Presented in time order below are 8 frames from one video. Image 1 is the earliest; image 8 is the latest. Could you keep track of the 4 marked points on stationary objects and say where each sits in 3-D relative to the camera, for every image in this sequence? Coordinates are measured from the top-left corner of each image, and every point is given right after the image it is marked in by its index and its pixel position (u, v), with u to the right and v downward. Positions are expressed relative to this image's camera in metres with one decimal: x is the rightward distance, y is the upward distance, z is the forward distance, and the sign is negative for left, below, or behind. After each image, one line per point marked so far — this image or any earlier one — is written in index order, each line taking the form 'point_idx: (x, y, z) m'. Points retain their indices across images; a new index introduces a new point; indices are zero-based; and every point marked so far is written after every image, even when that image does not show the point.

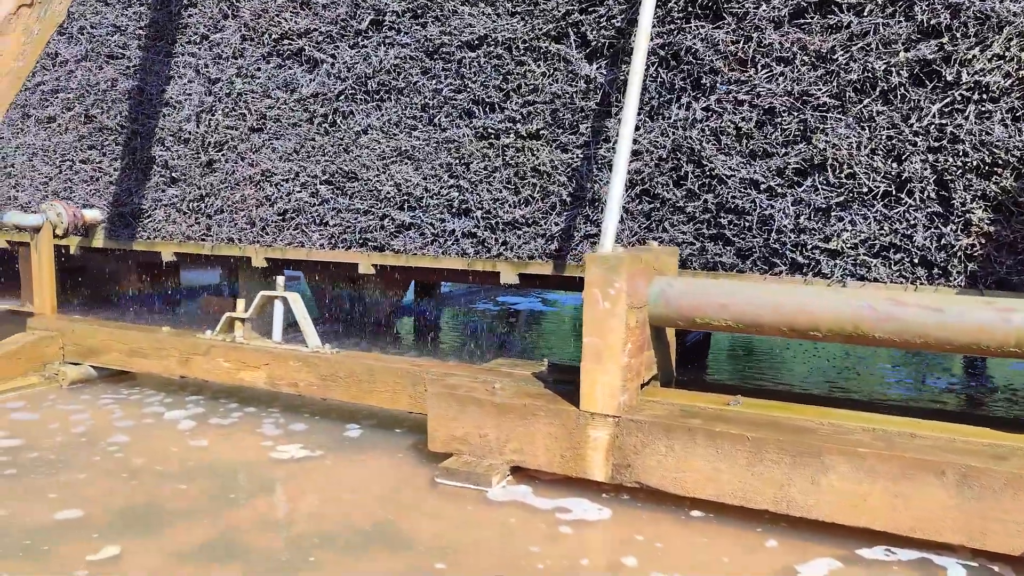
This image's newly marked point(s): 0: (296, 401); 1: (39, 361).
0: (-1.2, -0.6, +4.2) m
1: (-2.7, -0.4, +4.4) m
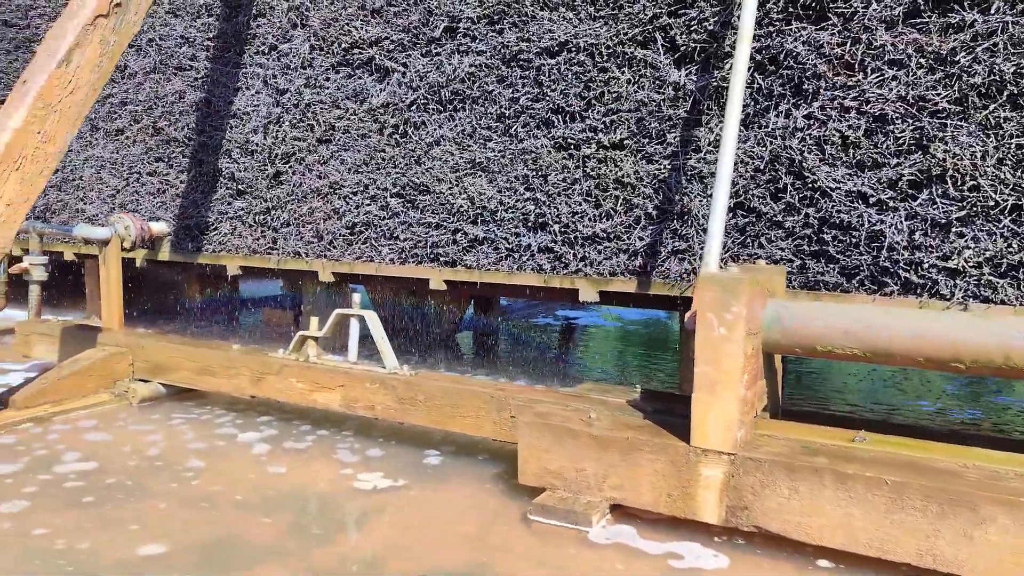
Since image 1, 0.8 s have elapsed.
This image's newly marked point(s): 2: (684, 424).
0: (-0.7, -0.7, +4.0) m
1: (-2.3, -0.5, +4.3) m
2: (+0.7, -0.5, +2.9) m
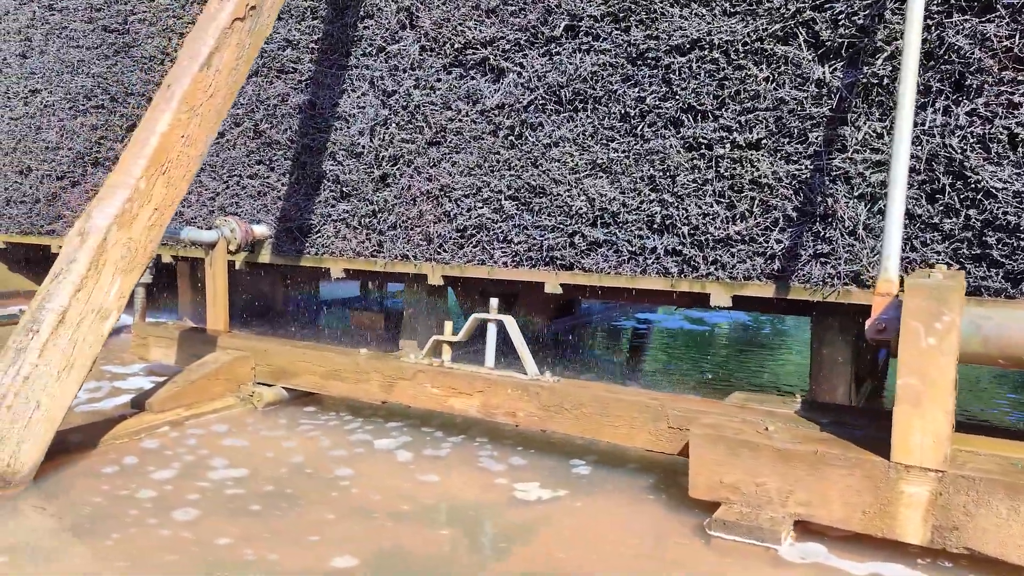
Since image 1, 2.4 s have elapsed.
0: (0.0, -0.7, +3.9) m
1: (-1.6, -0.5, +4.3) m
2: (+1.3, -0.5, +2.7) m
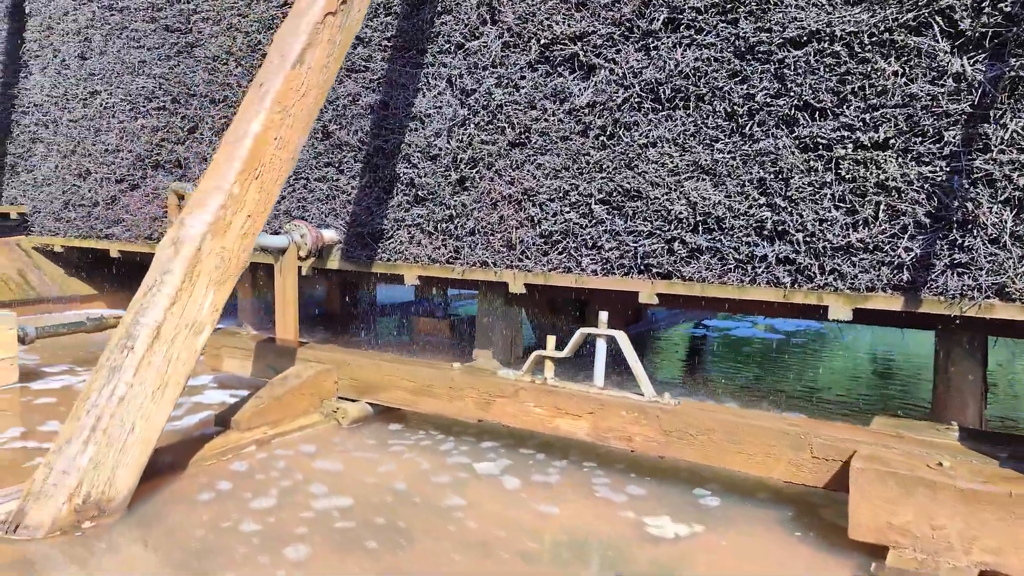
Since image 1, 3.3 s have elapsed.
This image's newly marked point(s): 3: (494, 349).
0: (+0.5, -0.8, +3.7) m
1: (-1.0, -0.6, +4.0) m
2: (+1.8, -0.6, +2.4) m
3: (-0.1, -0.5, +5.5) m
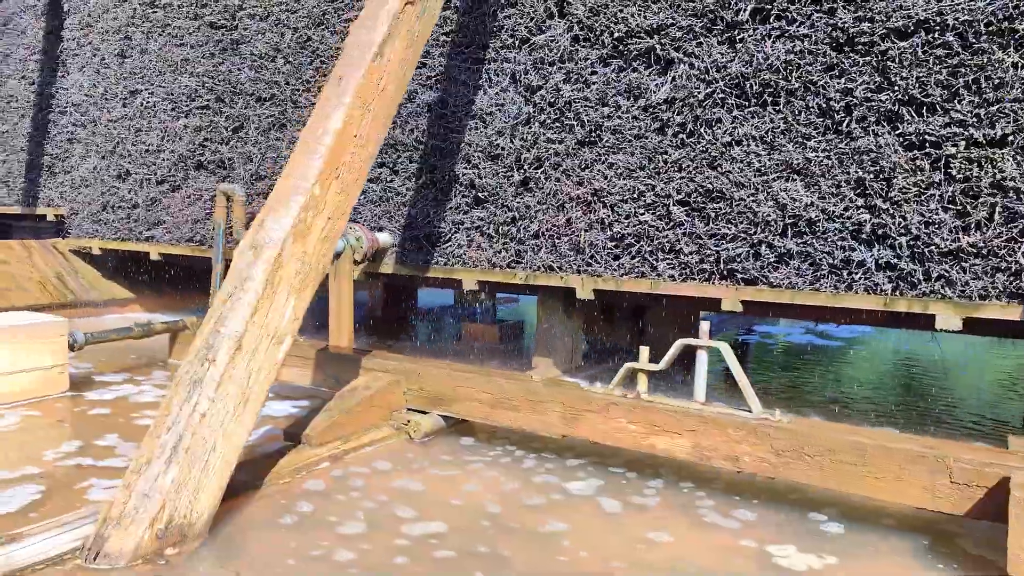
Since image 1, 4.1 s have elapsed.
0: (+0.9, -0.8, +3.4) m
1: (-0.6, -0.6, +3.8) m
2: (+2.1, -0.6, +2.2) m
3: (+0.3, -0.5, +5.3) m
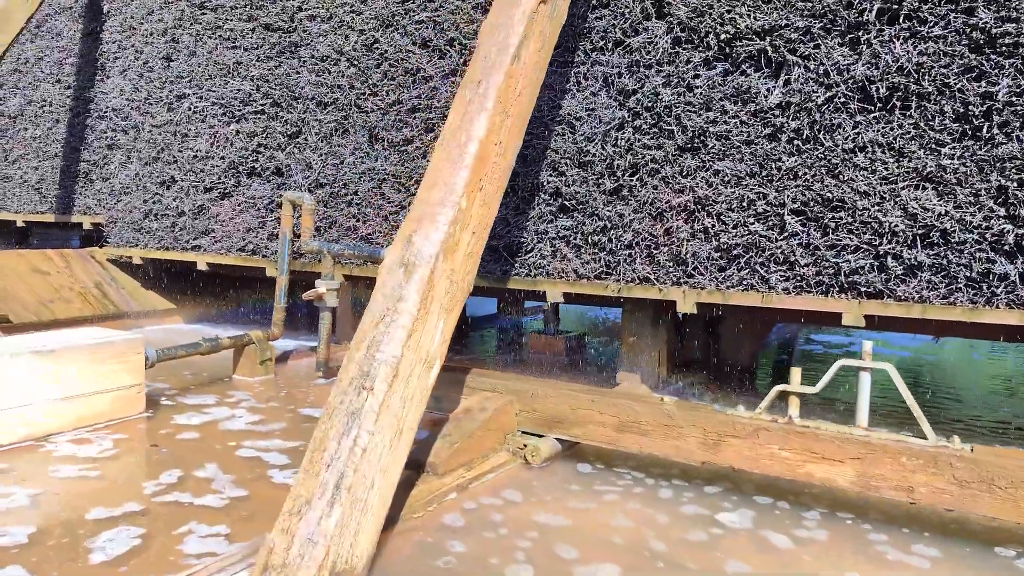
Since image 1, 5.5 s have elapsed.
0: (+1.5, -0.9, +3.2) m
1: (-0.1, -0.7, +3.6) m
2: (+2.7, -0.7, +2.0) m
3: (+0.9, -0.6, +5.1) m
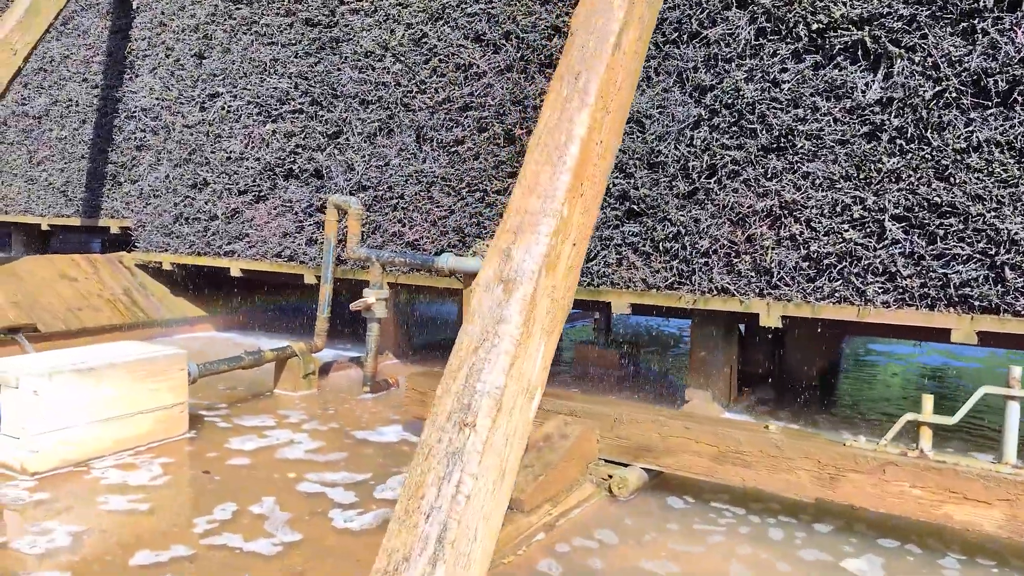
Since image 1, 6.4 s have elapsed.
0: (+1.8, -1.0, +2.9) m
1: (+0.3, -0.8, +3.3) m
2: (+3.1, -0.8, +1.6) m
3: (+1.3, -0.6, +4.7) m
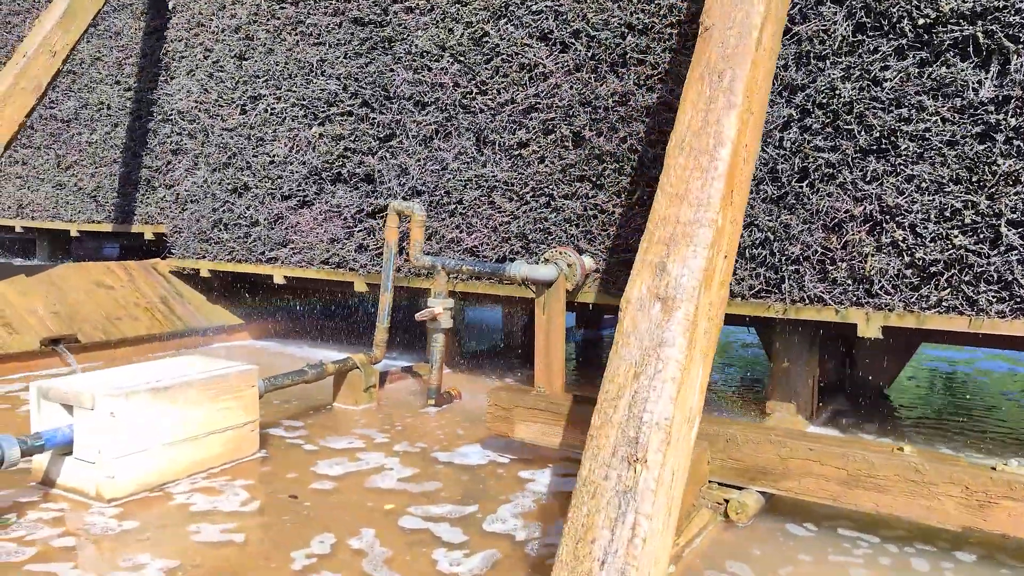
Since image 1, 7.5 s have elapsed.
0: (+2.3, -1.0, +2.7) m
1: (+0.8, -0.8, +3.1) m
2: (+3.5, -0.8, +1.4) m
3: (+1.7, -0.7, +4.5) m
